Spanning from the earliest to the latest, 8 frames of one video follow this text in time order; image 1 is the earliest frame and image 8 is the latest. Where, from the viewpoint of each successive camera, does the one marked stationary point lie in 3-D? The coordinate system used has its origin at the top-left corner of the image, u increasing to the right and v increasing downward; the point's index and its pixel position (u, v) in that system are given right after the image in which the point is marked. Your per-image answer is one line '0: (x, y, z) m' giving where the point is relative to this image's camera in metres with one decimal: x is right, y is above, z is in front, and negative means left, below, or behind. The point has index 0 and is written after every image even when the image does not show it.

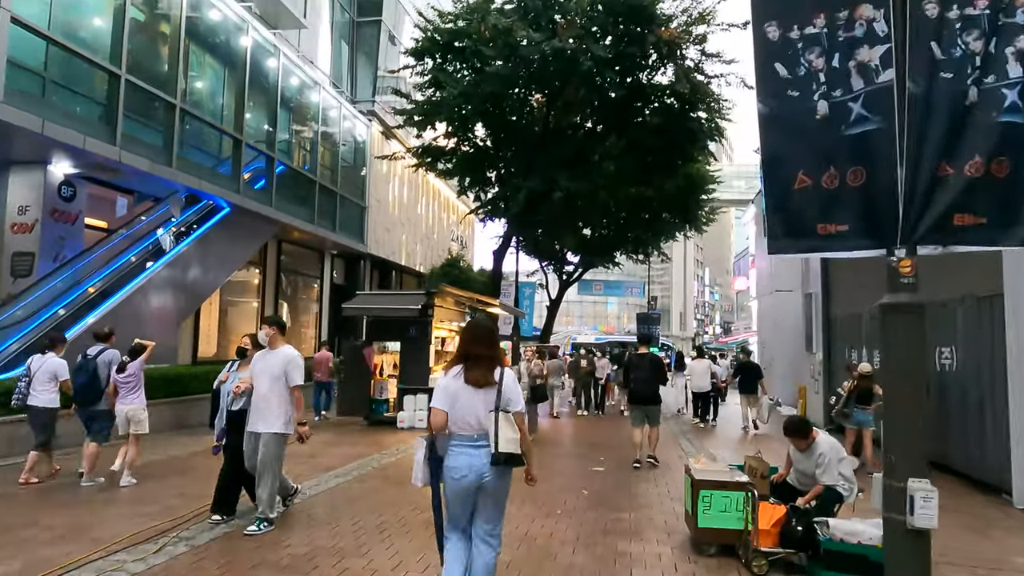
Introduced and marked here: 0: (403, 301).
0: (-2.2, -0.2, +12.9) m
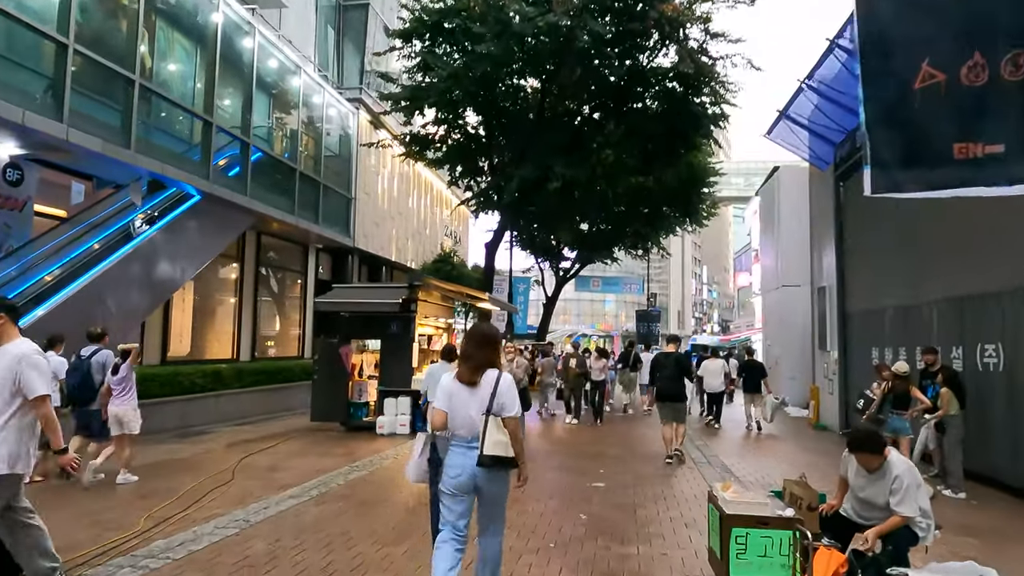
0: (-2.3, -0.1, +11.8) m
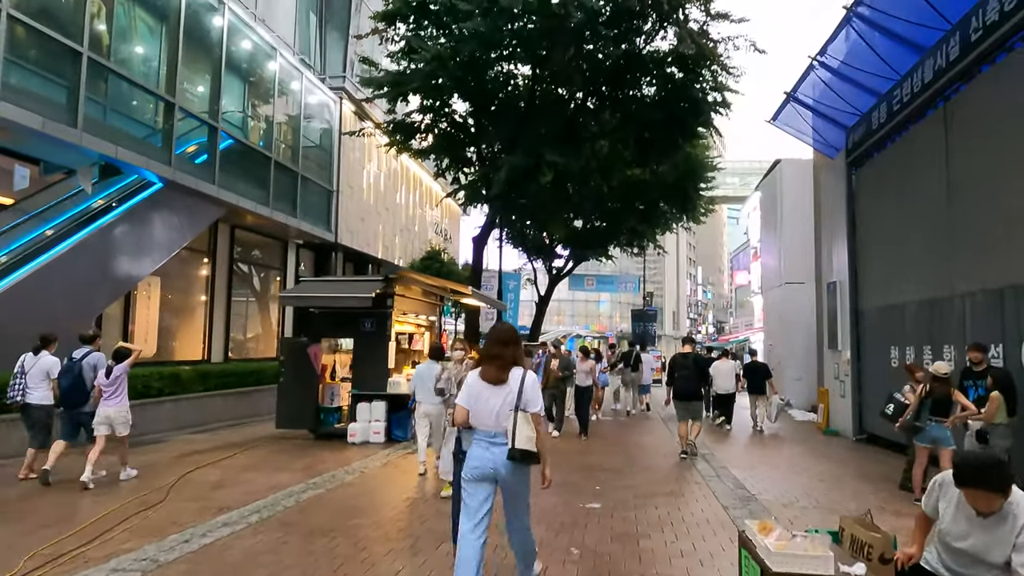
0: (-2.6, 0.0, +10.7) m
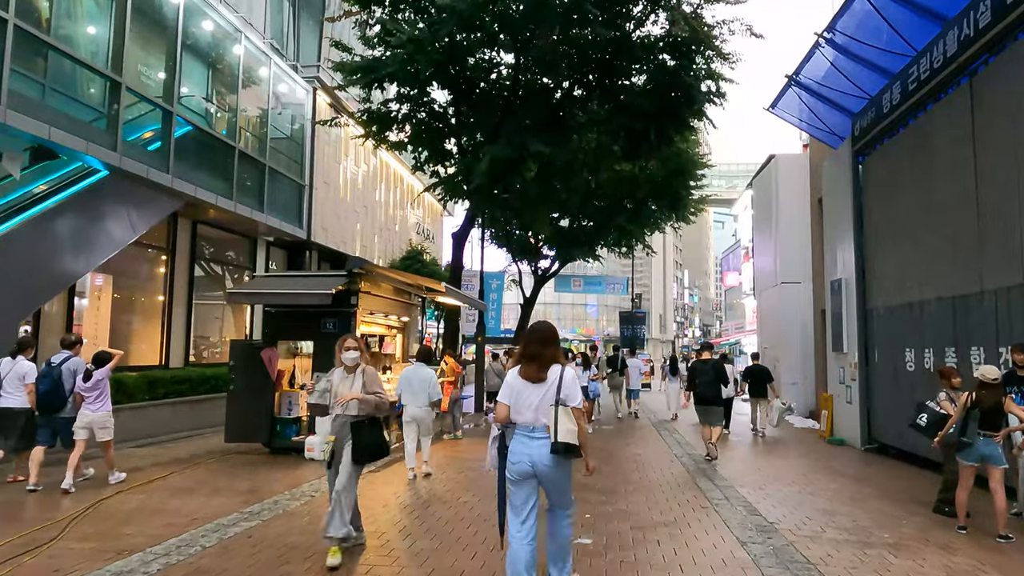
0: (-2.9, +0.1, +9.5) m
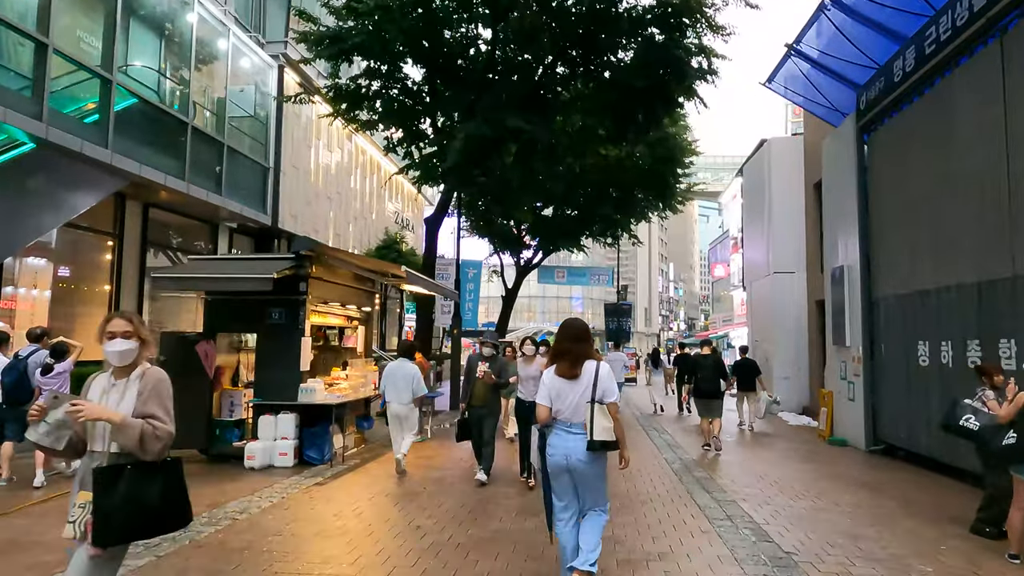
0: (-3.2, +0.3, +8.4) m
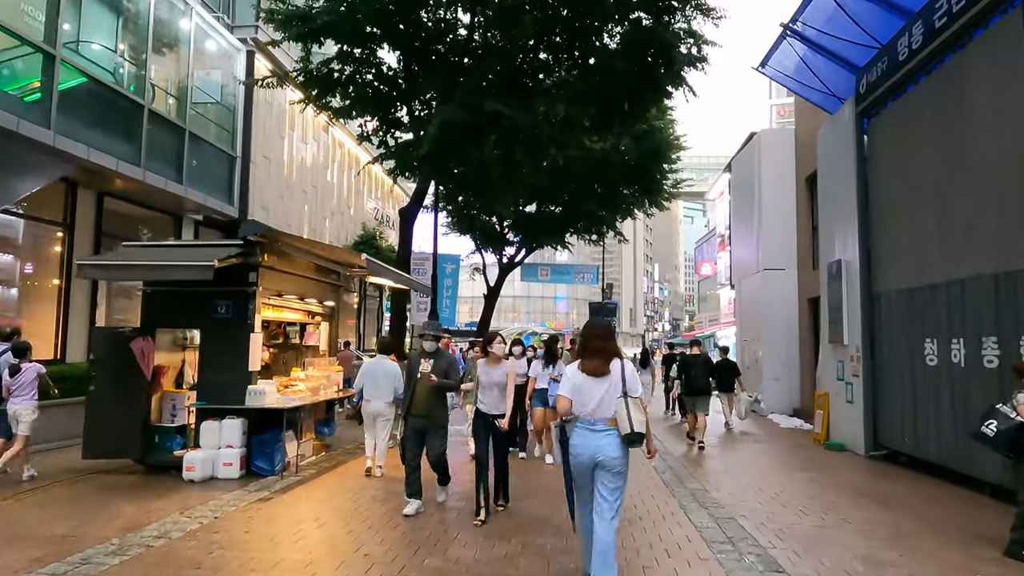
0: (-3.5, +0.4, +7.5) m
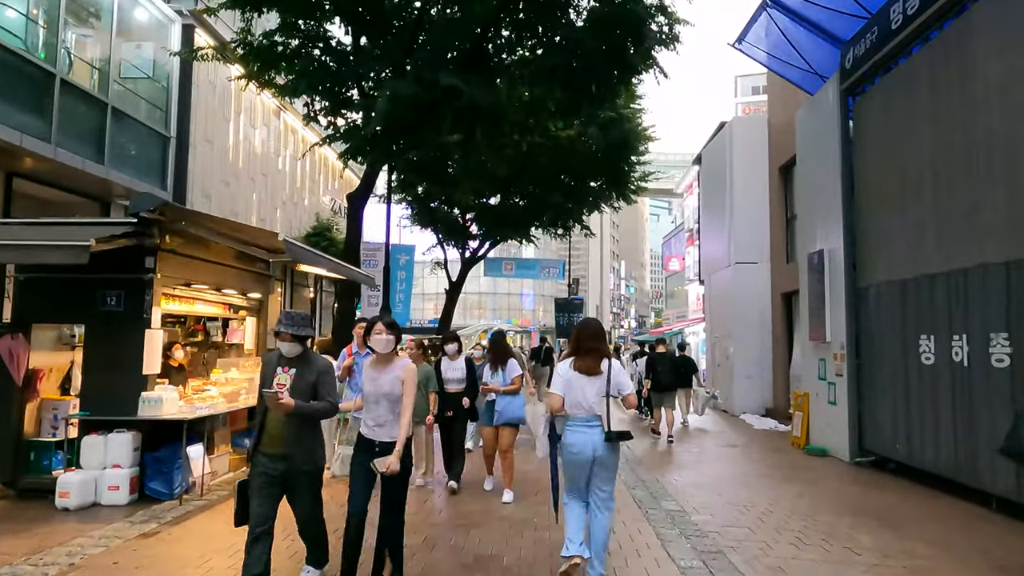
0: (-4.0, +0.5, +6.2) m
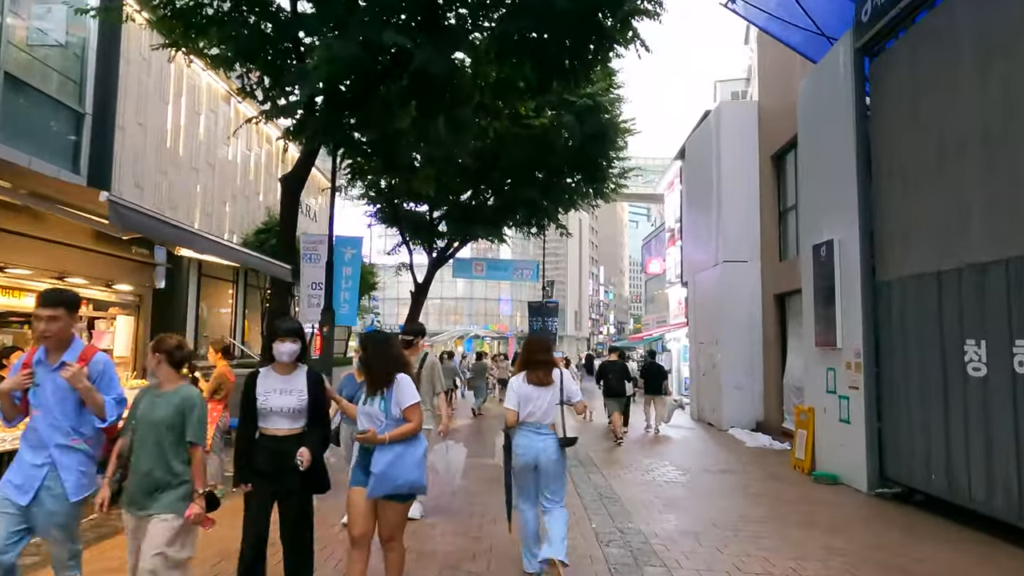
0: (-4.5, +0.6, +4.3) m
